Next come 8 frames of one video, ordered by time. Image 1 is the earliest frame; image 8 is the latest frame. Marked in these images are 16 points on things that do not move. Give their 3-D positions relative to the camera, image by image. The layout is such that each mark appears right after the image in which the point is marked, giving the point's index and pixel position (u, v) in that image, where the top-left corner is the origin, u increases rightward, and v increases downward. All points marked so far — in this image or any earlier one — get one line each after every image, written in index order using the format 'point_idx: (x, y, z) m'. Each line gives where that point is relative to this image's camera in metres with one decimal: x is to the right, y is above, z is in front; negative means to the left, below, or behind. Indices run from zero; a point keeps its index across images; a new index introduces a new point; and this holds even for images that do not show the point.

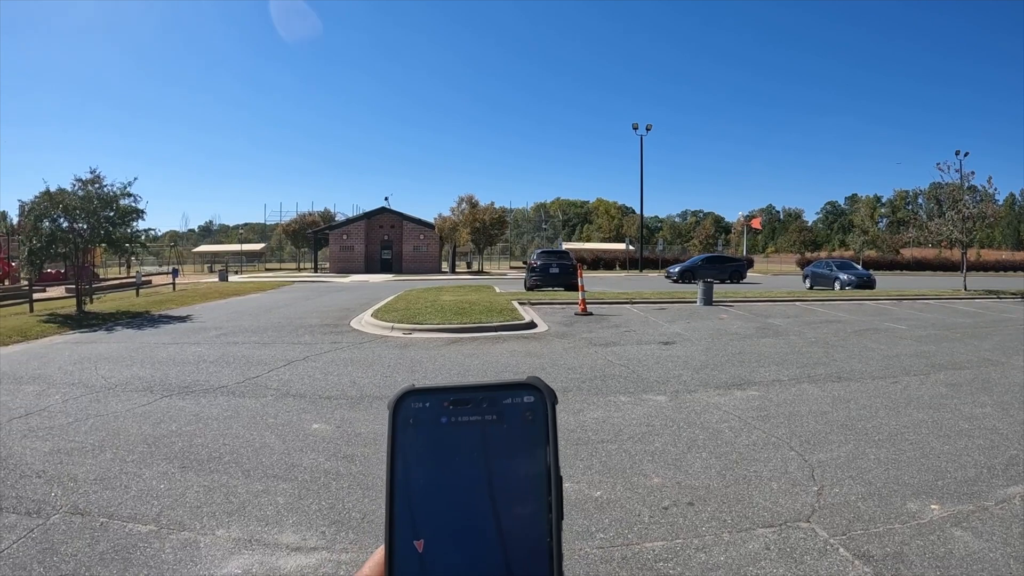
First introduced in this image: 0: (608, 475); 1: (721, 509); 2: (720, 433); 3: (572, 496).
0: (+0.5, -1.2, +3.7) m
1: (+1.2, -1.3, +3.6) m
2: (+1.7, -1.2, +5.0) m
3: (+0.2, -1.2, +3.3) m
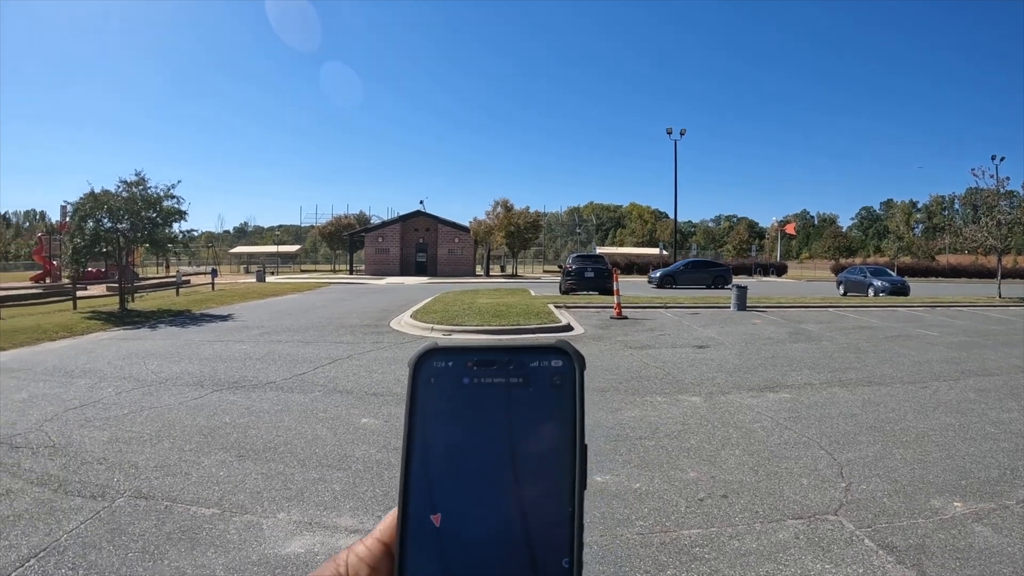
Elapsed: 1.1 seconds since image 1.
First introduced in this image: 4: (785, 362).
0: (+0.8, -1.2, +4.0) m
1: (+1.5, -1.4, +3.9) m
2: (+2.0, -1.2, +5.3) m
3: (+0.5, -1.2, +3.6) m
4: (+3.7, -1.0, +8.4) m
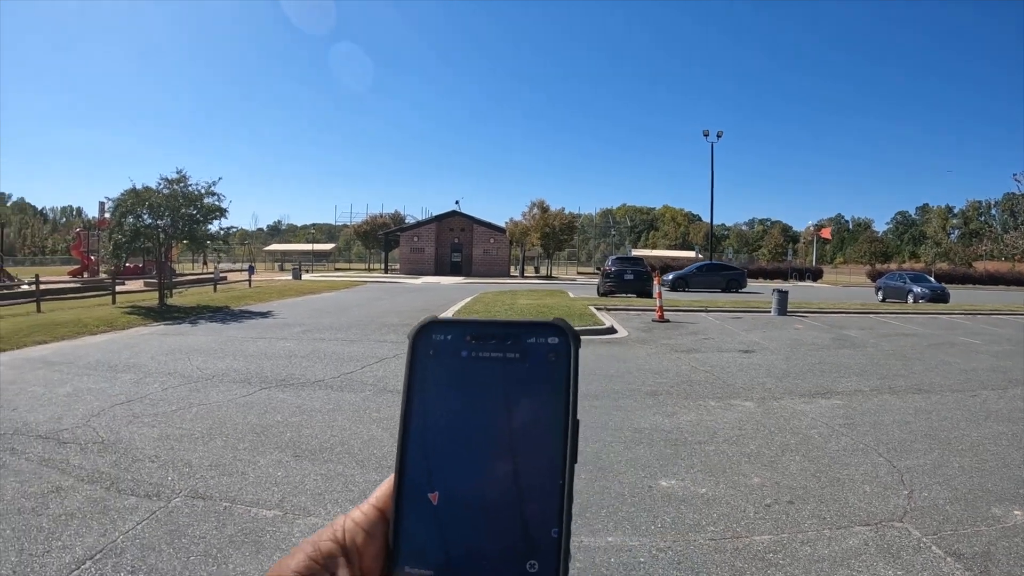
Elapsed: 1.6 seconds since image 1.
0: (+1.3, -1.2, +4.0) m
1: (+1.9, -1.4, +3.9) m
2: (+2.5, -1.3, +5.3) m
3: (+0.9, -1.2, +3.7) m
4: (+4.3, -1.1, +8.4) m
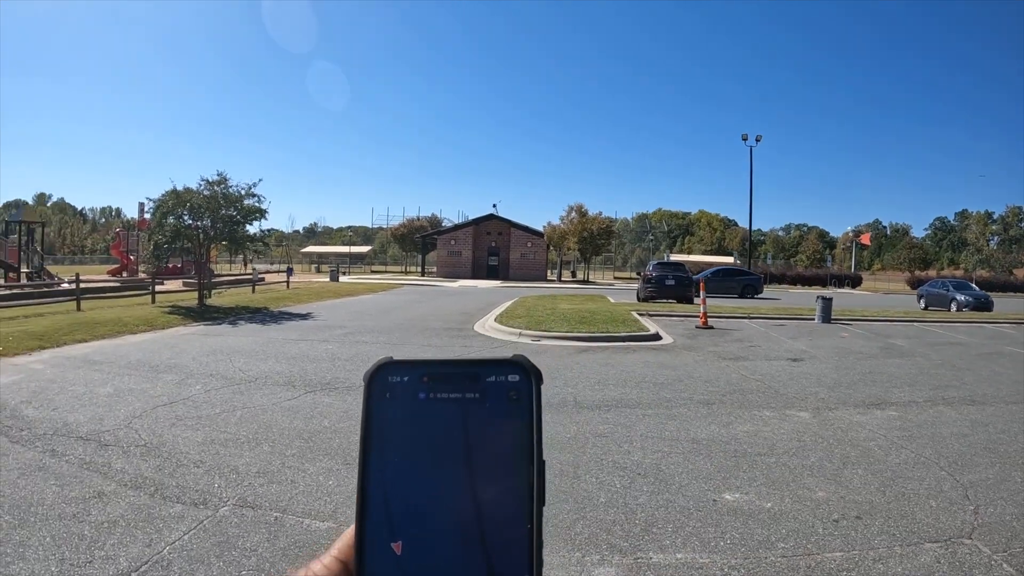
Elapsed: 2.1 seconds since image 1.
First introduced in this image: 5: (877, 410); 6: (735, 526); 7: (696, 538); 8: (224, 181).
0: (+1.7, -1.3, +4.1) m
1: (+2.4, -1.5, +3.9) m
2: (+3.0, -1.4, +5.3) m
3: (+1.4, -1.3, +3.7) m
4: (+5.0, -1.2, +8.3) m
5: (+3.9, -1.3, +6.7) m
6: (+1.2, -1.3, +3.4) m
7: (+1.0, -1.3, +3.2) m
8: (-8.9, +3.4, +19.6) m
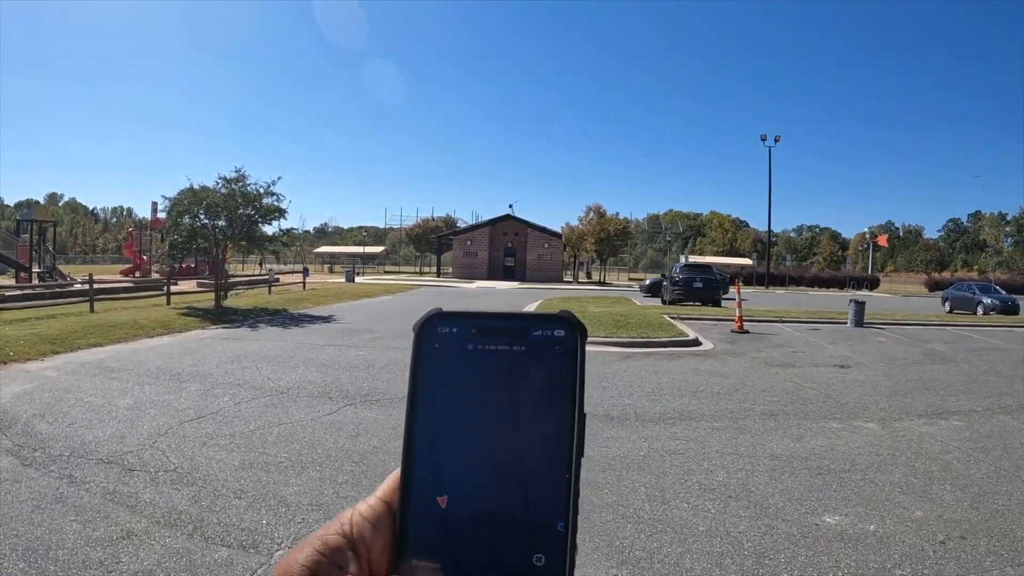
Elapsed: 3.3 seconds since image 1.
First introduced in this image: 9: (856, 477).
0: (+2.2, -1.4, +3.9) m
1: (+2.9, -1.5, +3.7) m
2: (+3.6, -1.4, +5.1) m
3: (+1.9, -1.3, +3.6) m
4: (+5.5, -1.3, +8.1) m
5: (+4.4, -1.4, +6.5) m
6: (+1.7, -1.3, +3.2) m
7: (+1.5, -1.4, +3.1) m
8: (-8.3, +3.4, +19.5) m
9: (+2.4, -1.3, +4.4) m
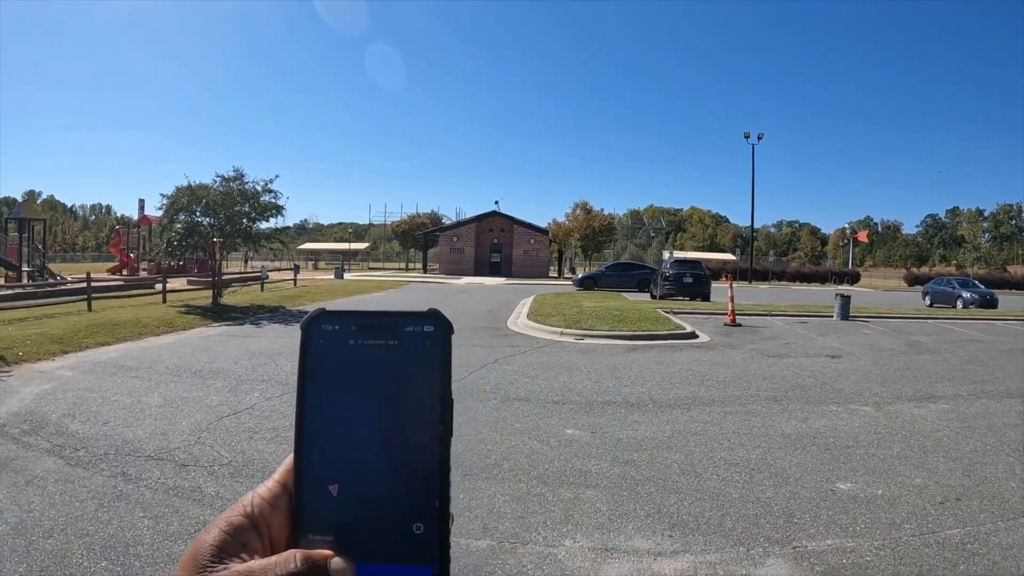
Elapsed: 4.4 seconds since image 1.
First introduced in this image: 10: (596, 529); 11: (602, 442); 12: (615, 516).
0: (+2.5, -1.3, +4.3) m
1: (+3.2, -1.5, +4.2) m
2: (+3.8, -1.4, +5.5) m
3: (+2.2, -1.3, +4.0) m
4: (+5.7, -1.2, +8.6) m
5: (+4.6, -1.3, +6.9) m
6: (+2.0, -1.3, +3.6) m
7: (+1.8, -1.3, +3.5) m
8: (-8.5, +3.4, +19.6) m
9: (+2.7, -1.3, +4.8) m
10: (+0.5, -1.3, +3.4) m
11: (+0.7, -1.2, +4.8) m
12: (+0.6, -1.3, +3.5) m
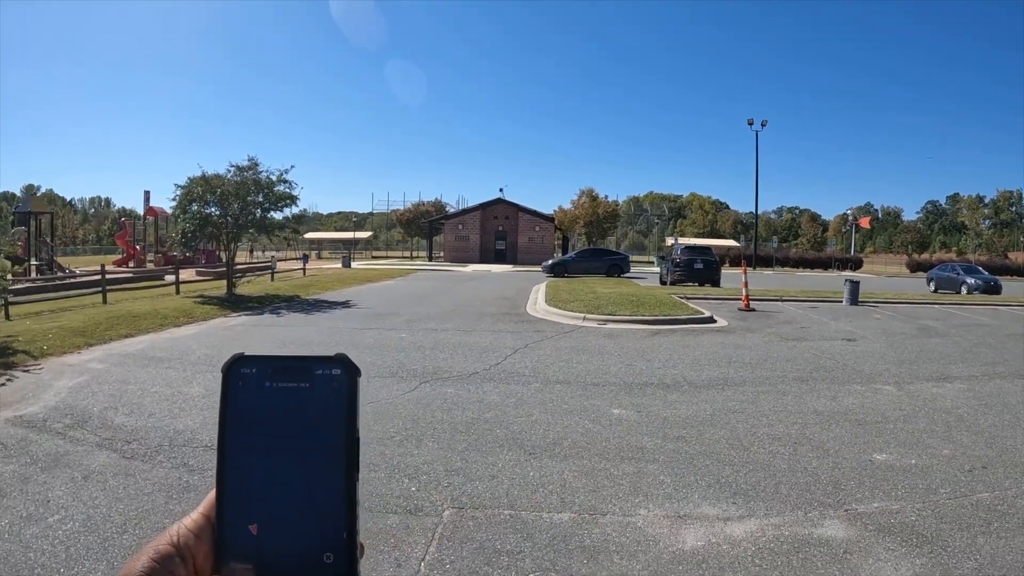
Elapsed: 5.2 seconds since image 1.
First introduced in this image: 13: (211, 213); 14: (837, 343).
0: (+2.9, -1.2, +4.6) m
1: (+3.6, -1.4, +4.5) m
2: (+4.2, -1.2, +5.9) m
3: (+2.6, -1.2, +4.3) m
4: (+6.1, -1.0, +8.9) m
5: (+5.0, -1.1, +7.3) m
6: (+2.5, -1.2, +3.9) m
7: (+2.2, -1.2, +3.8) m
8: (-8.1, +3.7, +19.8) m
9: (+3.1, -1.1, +5.1) m
10: (+0.9, -1.2, +3.7) m
11: (+1.1, -1.1, +5.1) m
12: (+1.0, -1.2, +3.8) m
13: (-9.4, +2.3, +19.6) m
14: (+4.8, -0.8, +9.1) m
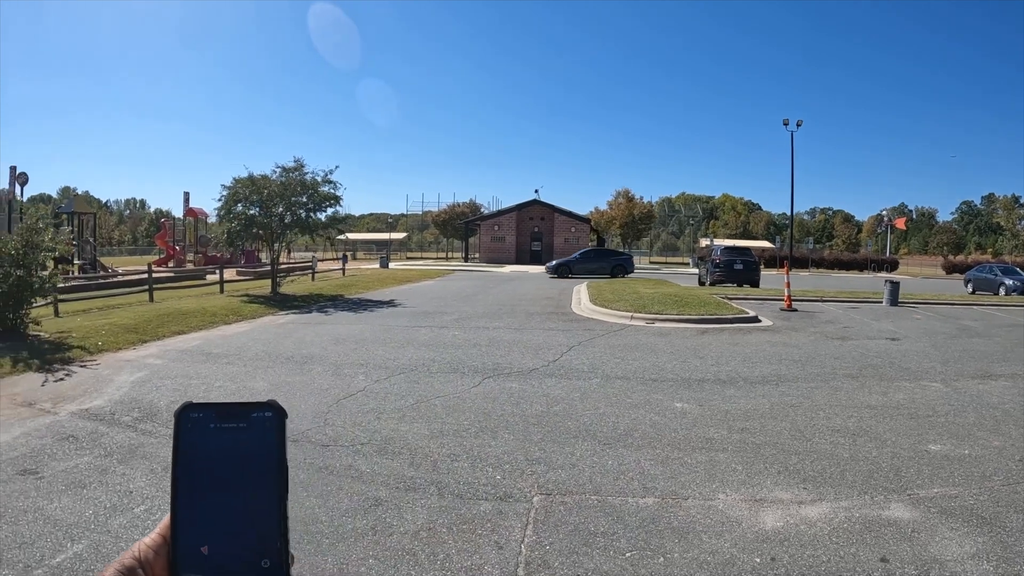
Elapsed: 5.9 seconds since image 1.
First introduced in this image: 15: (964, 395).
0: (+3.5, -1.2, +4.9) m
1: (+4.2, -1.4, +4.8) m
2: (+4.9, -1.2, +6.1) m
3: (+3.2, -1.2, +4.6) m
4: (+6.8, -1.0, +9.1) m
5: (+5.7, -1.1, +7.5) m
6: (+3.0, -1.2, +4.2) m
7: (+2.8, -1.2, +4.1) m
8: (-6.9, +3.8, +20.5) m
9: (+3.7, -1.2, +5.4) m
10: (+1.5, -1.3, +4.0) m
11: (+1.7, -1.1, +5.4) m
12: (+1.6, -1.2, +4.2) m
13: (-8.3, +2.4, +20.4) m
14: (+5.5, -0.8, +9.4) m
15: (+4.7, -1.1, +6.6) m
